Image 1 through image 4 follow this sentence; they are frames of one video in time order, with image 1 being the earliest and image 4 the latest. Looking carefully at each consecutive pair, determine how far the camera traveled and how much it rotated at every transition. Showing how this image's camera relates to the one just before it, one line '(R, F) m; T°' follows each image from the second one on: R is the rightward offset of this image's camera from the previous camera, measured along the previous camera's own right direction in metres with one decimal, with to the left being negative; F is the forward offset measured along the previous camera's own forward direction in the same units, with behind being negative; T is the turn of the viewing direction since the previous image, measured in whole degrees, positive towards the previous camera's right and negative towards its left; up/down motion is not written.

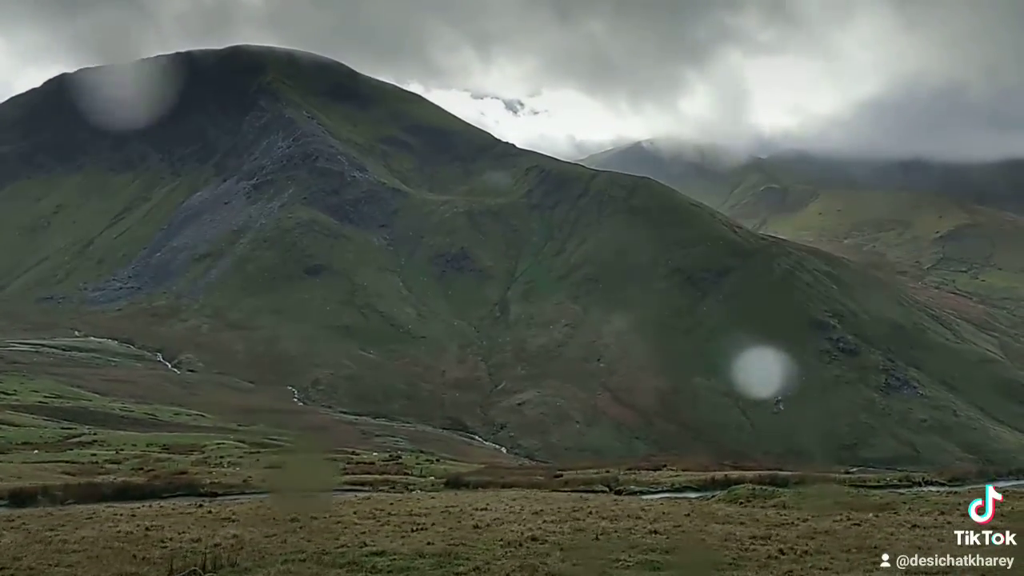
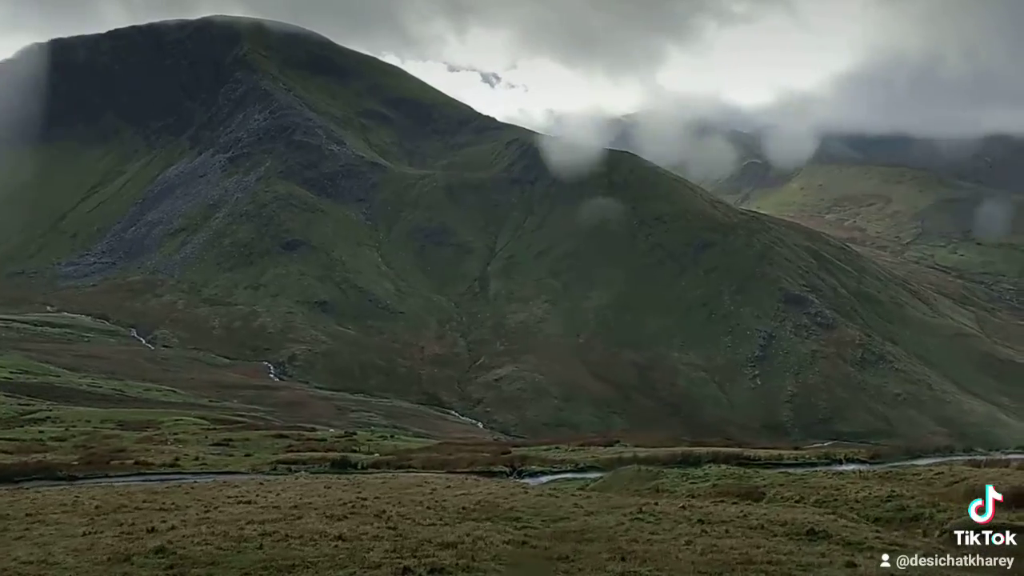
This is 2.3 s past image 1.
(+1.6, +1.3) m; +1°
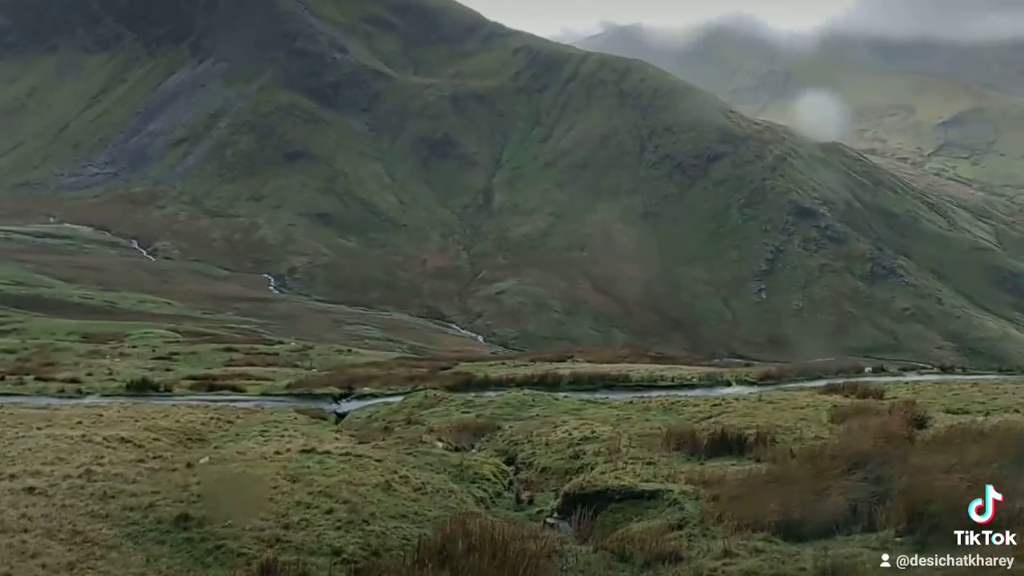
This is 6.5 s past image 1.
(+5.4, +2.8) m; -2°
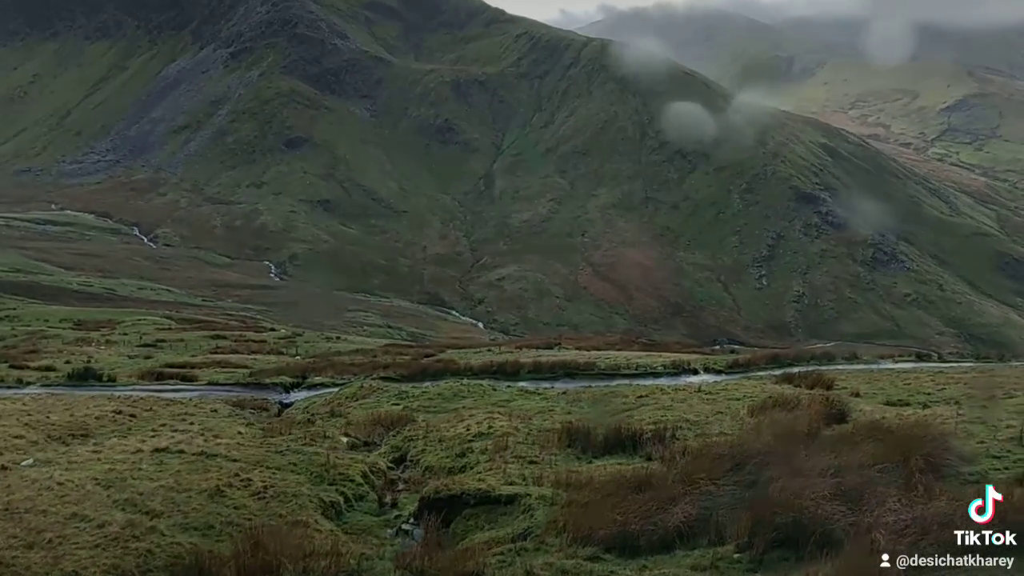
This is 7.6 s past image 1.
(+1.4, 0.0) m; 0°
